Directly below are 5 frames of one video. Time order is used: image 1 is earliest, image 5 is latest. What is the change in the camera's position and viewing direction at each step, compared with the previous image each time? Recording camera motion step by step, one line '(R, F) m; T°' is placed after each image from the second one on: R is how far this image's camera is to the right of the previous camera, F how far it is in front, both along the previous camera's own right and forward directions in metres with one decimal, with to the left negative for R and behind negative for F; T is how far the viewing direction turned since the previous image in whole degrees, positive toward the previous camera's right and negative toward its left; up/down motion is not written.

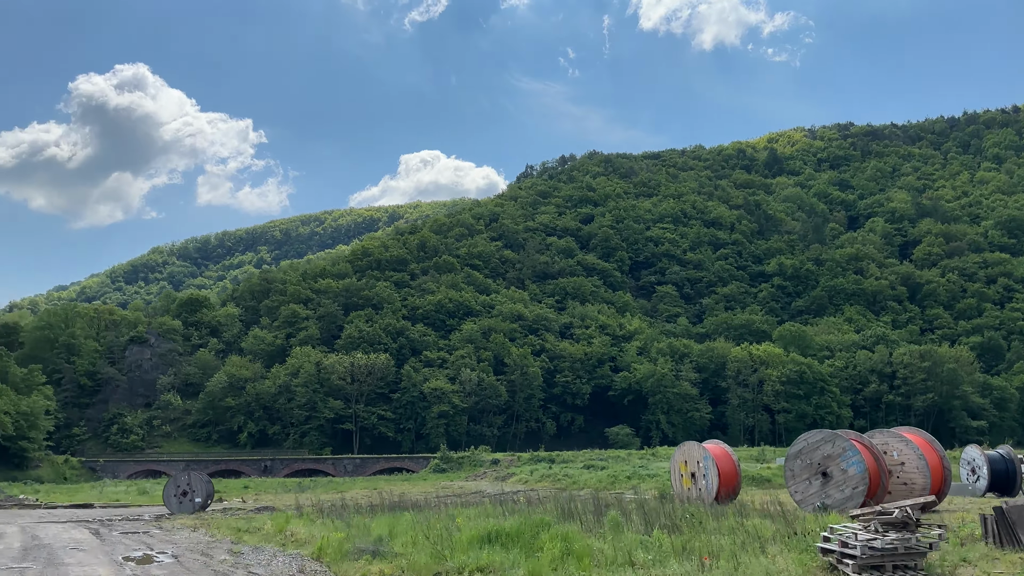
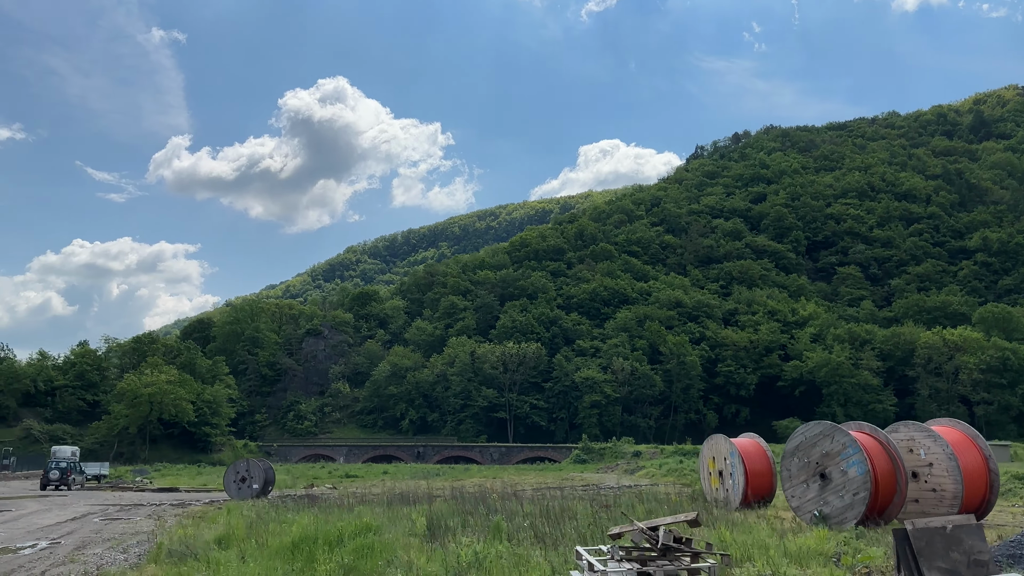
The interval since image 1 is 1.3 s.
(+2.3, +1.2) m; -13°
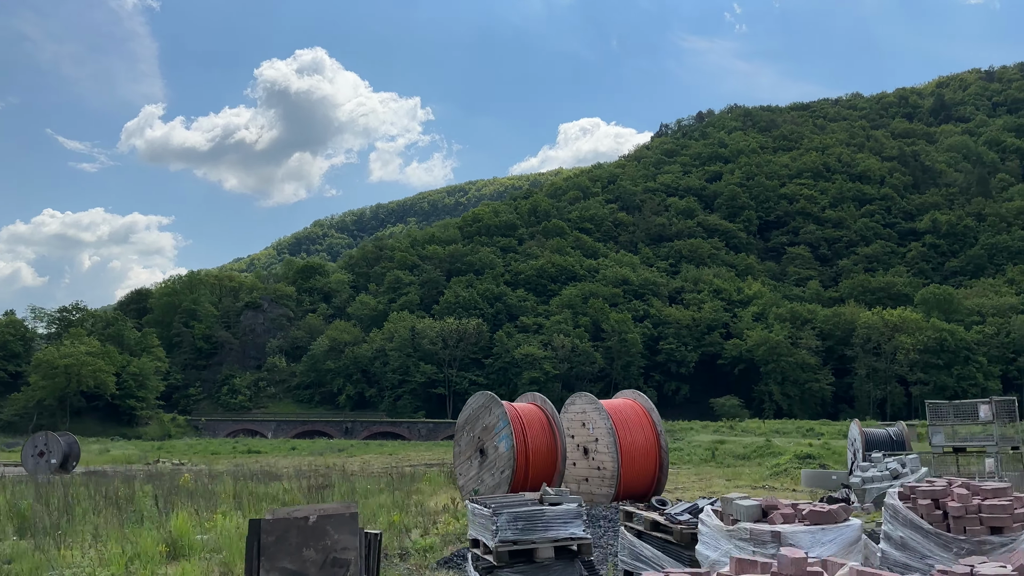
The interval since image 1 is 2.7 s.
(+2.7, +0.7) m; +2°
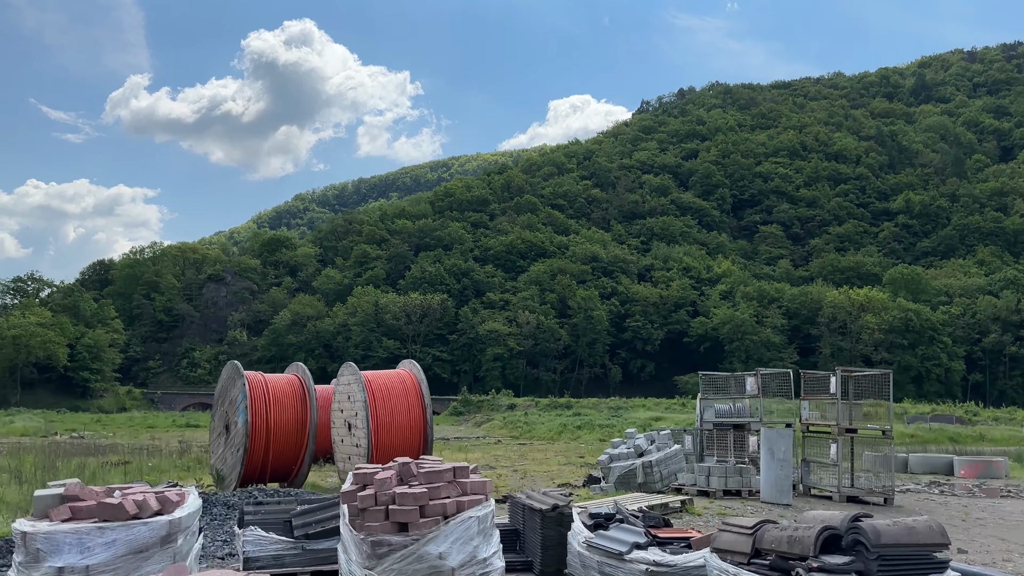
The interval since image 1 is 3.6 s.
(+1.7, +0.6) m; +1°
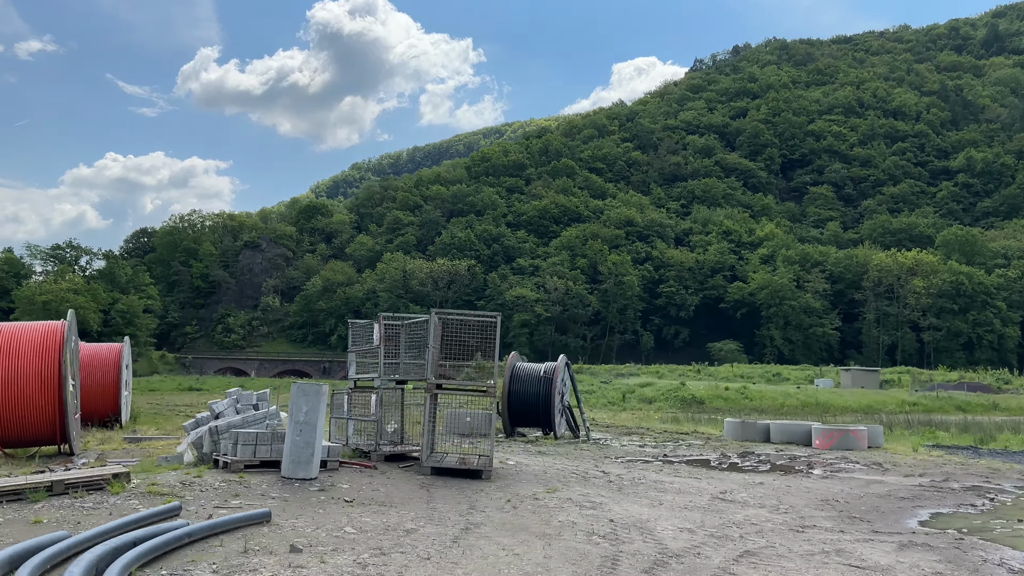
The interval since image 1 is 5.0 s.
(+2.5, +1.0) m; -4°
